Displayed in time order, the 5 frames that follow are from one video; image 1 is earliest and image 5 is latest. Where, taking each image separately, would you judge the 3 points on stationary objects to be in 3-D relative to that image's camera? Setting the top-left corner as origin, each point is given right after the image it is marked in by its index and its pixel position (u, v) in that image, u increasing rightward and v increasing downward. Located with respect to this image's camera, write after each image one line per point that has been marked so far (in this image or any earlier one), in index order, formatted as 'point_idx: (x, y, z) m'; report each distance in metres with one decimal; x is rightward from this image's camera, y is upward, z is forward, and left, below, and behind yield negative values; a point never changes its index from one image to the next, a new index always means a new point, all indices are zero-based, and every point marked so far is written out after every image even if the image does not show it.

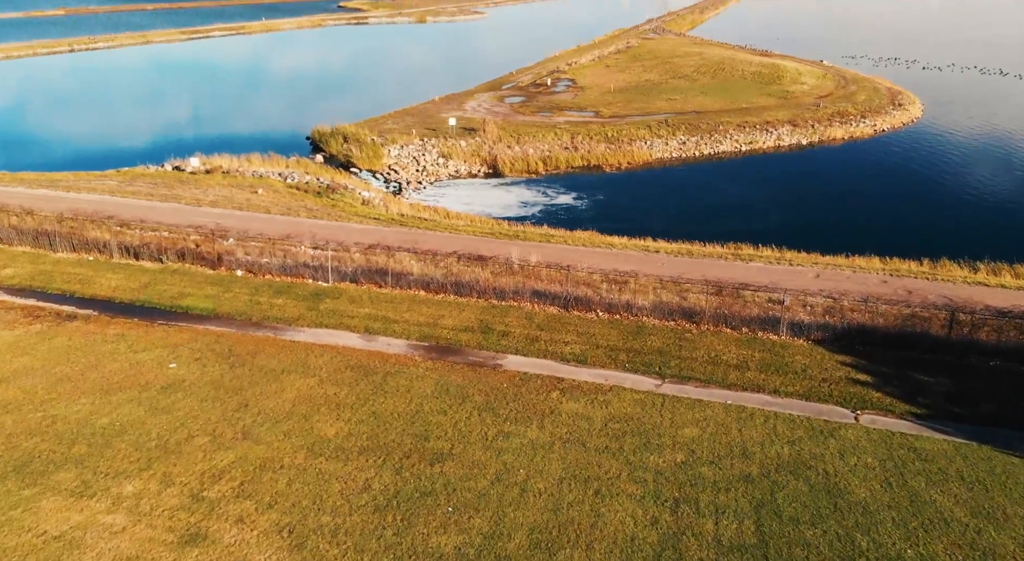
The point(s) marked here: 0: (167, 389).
0: (-7.2, -2.3, +16.2) m
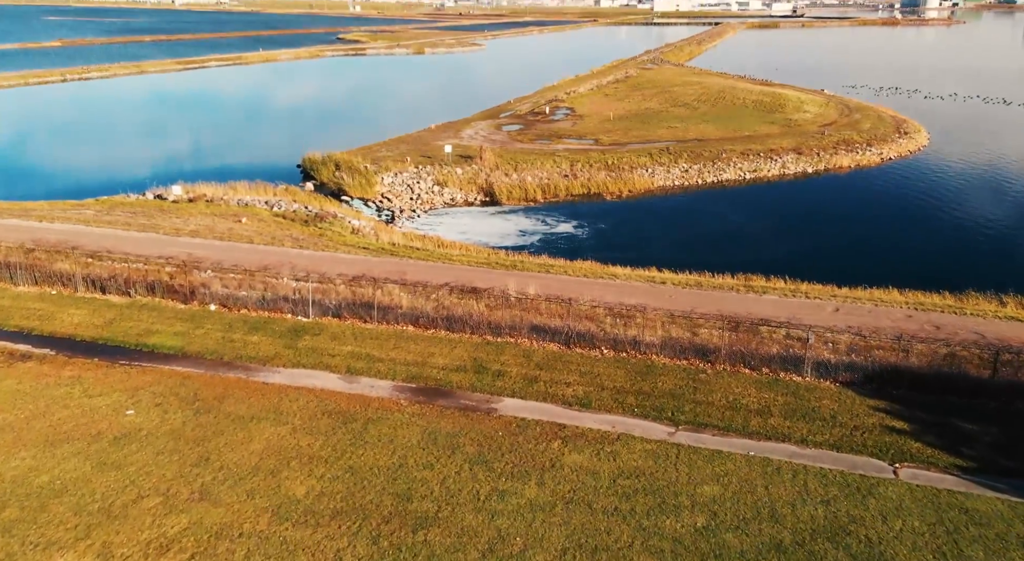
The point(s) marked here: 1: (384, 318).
0: (-7.3, -3.0, +14.4) m
1: (-3.2, -1.0, +19.6) m
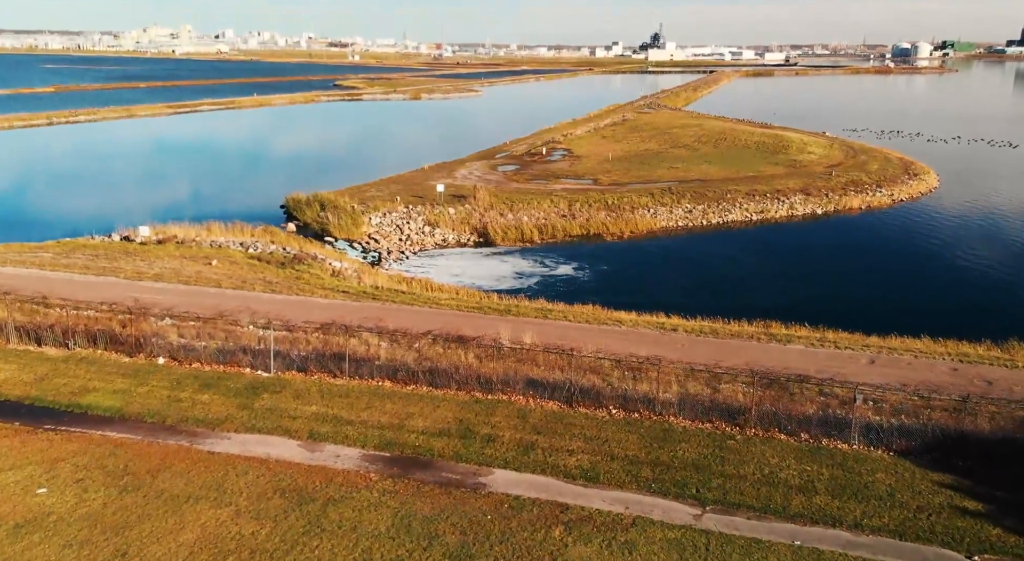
0: (-7.4, -3.7, +11.7) m
1: (-3.4, -2.0, +17.0) m
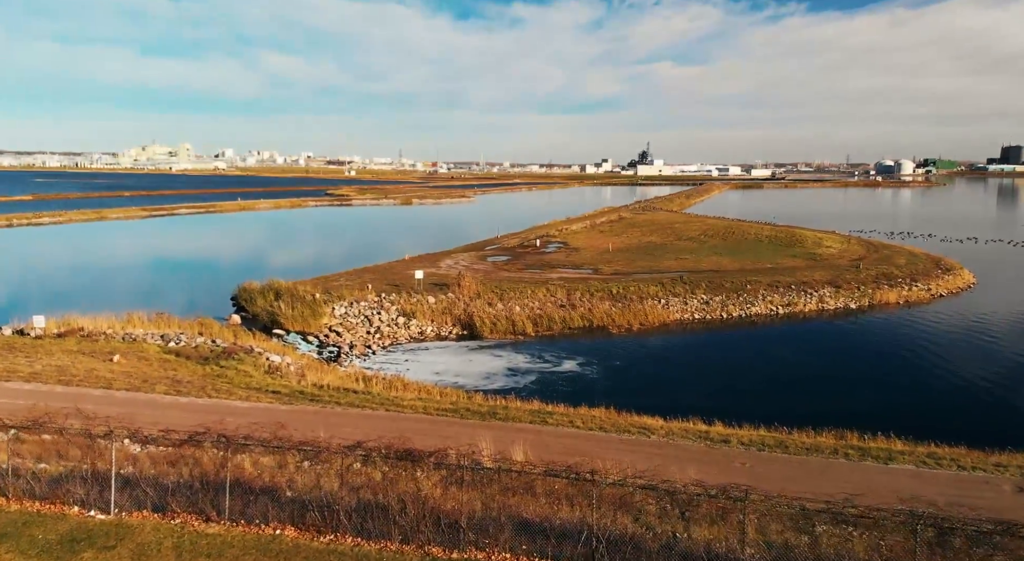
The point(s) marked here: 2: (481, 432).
0: (-7.6, -4.2, +5.3) m
1: (-3.6, -3.3, +10.8) m
2: (-0.6, -3.0, +15.4) m
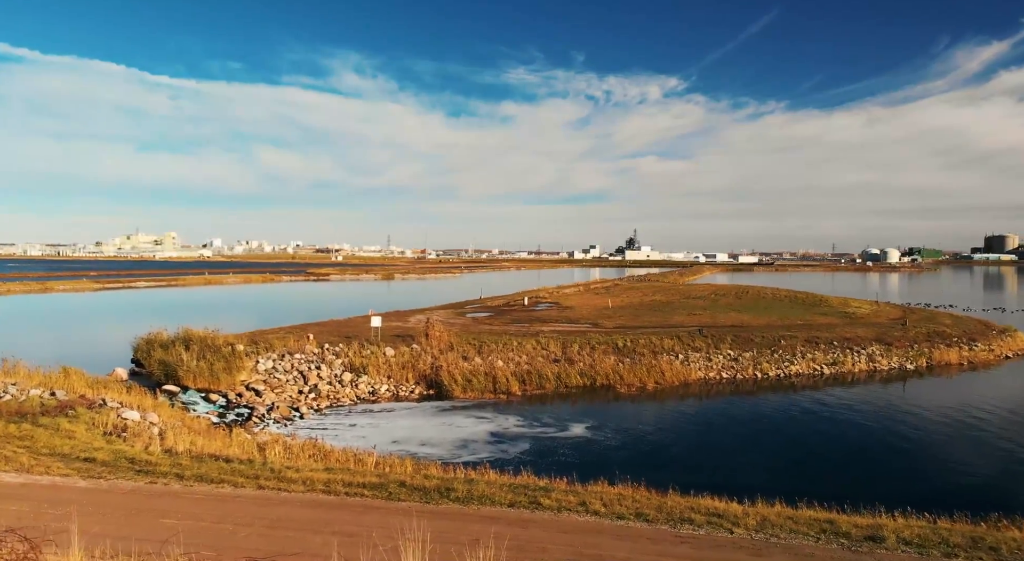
0: (-7.9, -2.6, -2.0) m
1: (-4.0, -2.3, +3.7) m
2: (-0.9, -2.6, +8.3) m
